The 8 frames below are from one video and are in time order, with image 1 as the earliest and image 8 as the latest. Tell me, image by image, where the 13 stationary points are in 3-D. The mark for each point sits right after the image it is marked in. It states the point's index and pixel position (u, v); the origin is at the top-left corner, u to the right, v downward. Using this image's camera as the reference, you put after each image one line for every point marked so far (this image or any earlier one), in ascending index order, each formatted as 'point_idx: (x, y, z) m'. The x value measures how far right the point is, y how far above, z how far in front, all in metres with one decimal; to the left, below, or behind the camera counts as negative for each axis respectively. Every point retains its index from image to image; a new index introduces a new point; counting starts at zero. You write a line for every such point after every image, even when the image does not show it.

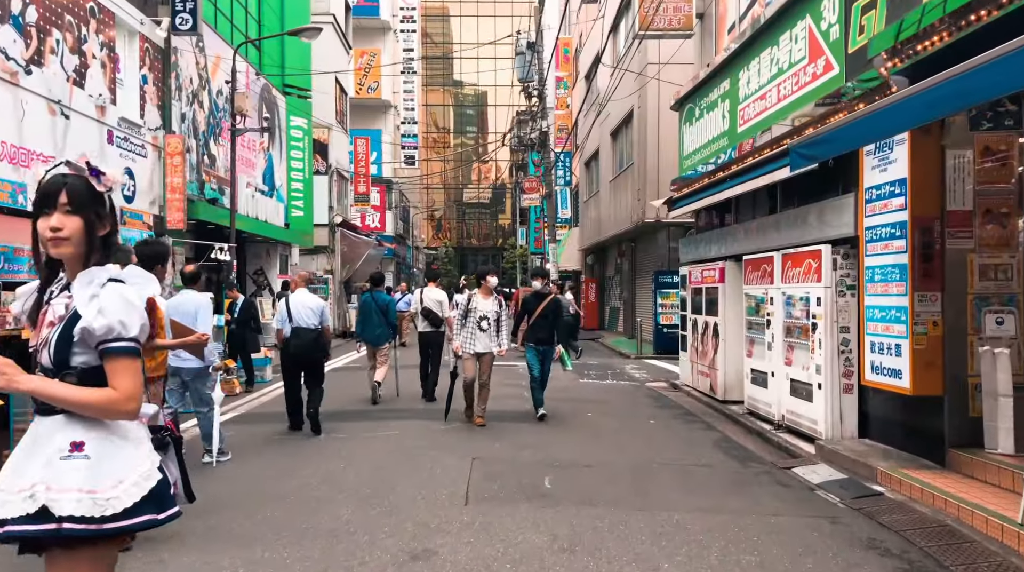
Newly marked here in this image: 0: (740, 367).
0: (+3.1, -1.1, +11.6) m
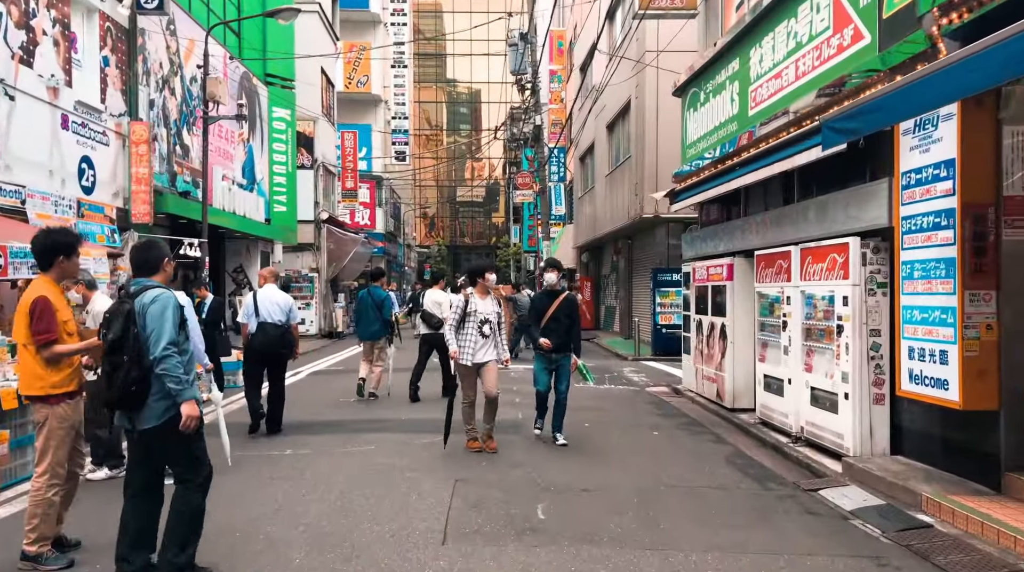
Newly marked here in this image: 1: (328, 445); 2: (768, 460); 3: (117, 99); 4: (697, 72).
0: (+3.0, -1.1, +10.7) m
1: (-1.8, -1.6, +8.3) m
2: (+2.4, -1.7, +8.1) m
3: (-6.2, +2.9, +13.2) m
4: (+2.7, +3.1, +12.2) m
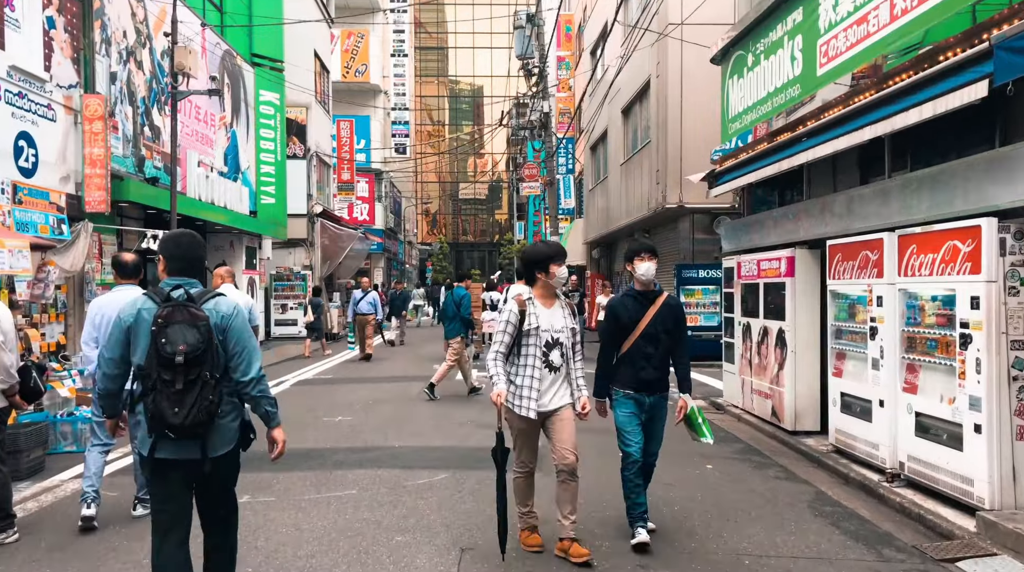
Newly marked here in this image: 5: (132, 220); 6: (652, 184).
0: (+3.2, -1.1, +8.9) m
1: (-1.7, -1.6, +6.5) m
2: (+2.6, -1.6, +6.3) m
3: (-6.1, +3.0, +11.5) m
4: (+2.8, +3.1, +10.3) m
5: (-6.8, +1.2, +15.1) m
6: (+3.2, +2.3, +18.9) m
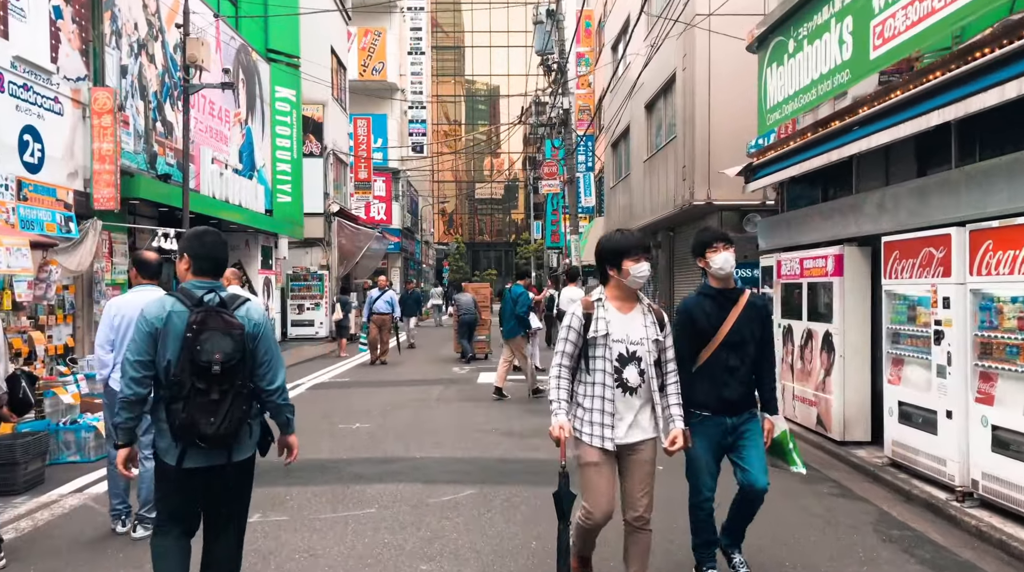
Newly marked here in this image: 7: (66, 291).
0: (+3.5, -1.1, +8.3) m
1: (-1.4, -1.6, +6.0) m
2: (+2.8, -1.6, +5.7) m
3: (-5.7, +3.0, +11.0) m
4: (+3.1, +3.1, +9.7) m
5: (-6.4, +1.2, +14.7) m
6: (+3.6, +2.3, +18.3) m
7: (-5.7, -0.1, +10.7) m
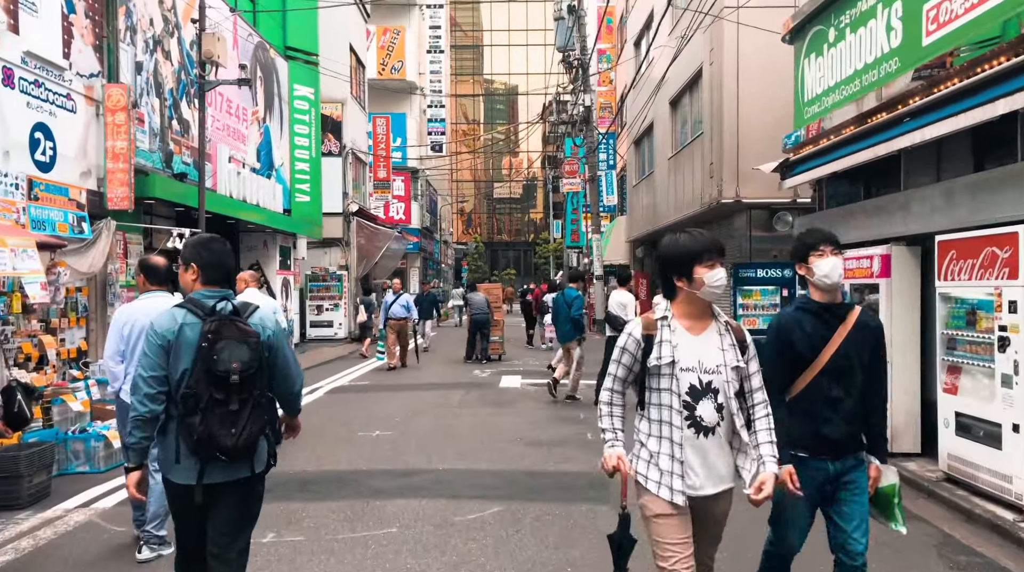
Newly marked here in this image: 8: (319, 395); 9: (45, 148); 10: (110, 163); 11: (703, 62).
0: (+3.7, -1.1, +7.8) m
1: (-1.2, -1.6, +5.7) m
2: (+3.0, -1.7, +5.2) m
3: (-5.4, +2.9, +10.7) m
4: (+3.4, +3.1, +9.3) m
5: (-6.0, +1.2, +14.4) m
6: (+4.1, +2.3, +17.9) m
7: (-5.3, -0.1, +10.4) m
8: (-2.9, -1.6, +12.5) m
9: (-5.4, +1.6, +9.7) m
10: (-5.2, +1.6, +10.9) m
11: (+4.1, +4.8, +17.9) m
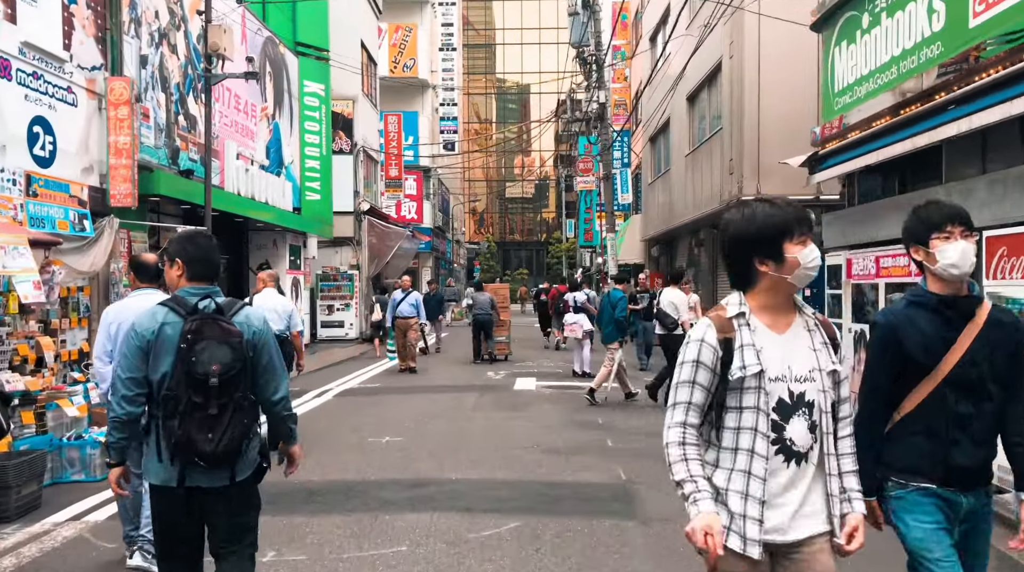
0: (+3.9, -1.1, +7.3) m
1: (-1.1, -1.6, +5.3) m
2: (+3.2, -1.7, +4.8) m
3: (-5.2, +2.9, +10.4) m
4: (+3.6, +3.1, +8.8) m
5: (-5.8, +1.2, +14.1) m
6: (+4.4, +2.3, +17.4) m
7: (-5.2, -0.1, +10.1) m
8: (-2.7, -1.6, +12.1) m
9: (-5.2, +1.6, +9.4) m
10: (-5.0, +1.6, +10.6) m
11: (+4.4, +4.8, +17.5) m
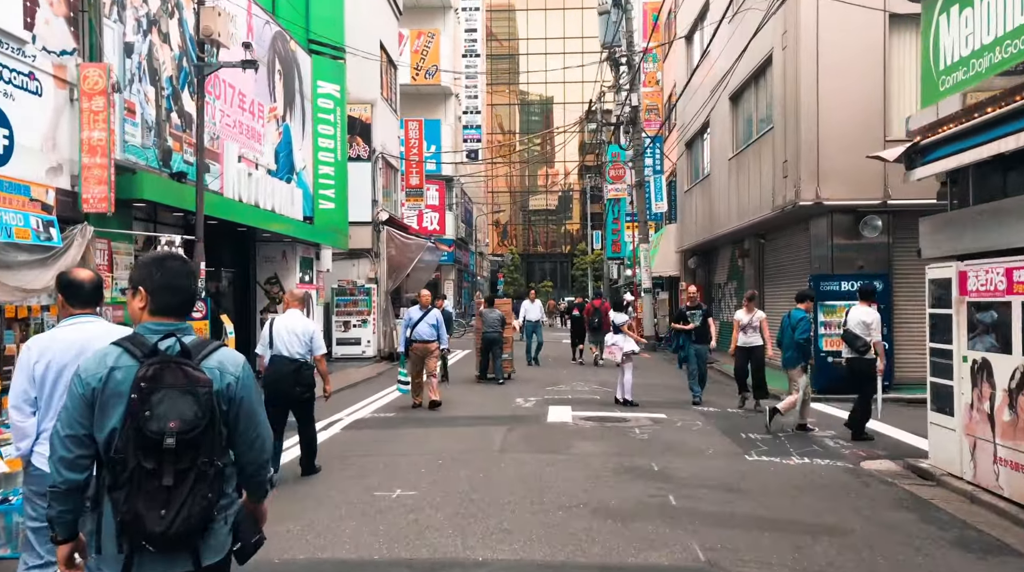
0: (+4.2, -1.2, +5.6) m
1: (-0.9, -1.7, +3.7) m
2: (+3.4, -1.8, +3.1) m
3: (-4.9, +2.7, +9.0) m
4: (+3.9, +3.0, +7.2) m
5: (-5.3, +0.9, +12.7) m
6: (+5.0, +2.0, +15.7) m
7: (-4.8, -0.3, +8.6) m
8: (-2.2, -1.8, +10.6) m
9: (-4.9, +1.4, +8.0) m
10: (-4.7, +1.4, +9.2) m
11: (+4.9, +4.5, +15.8) m
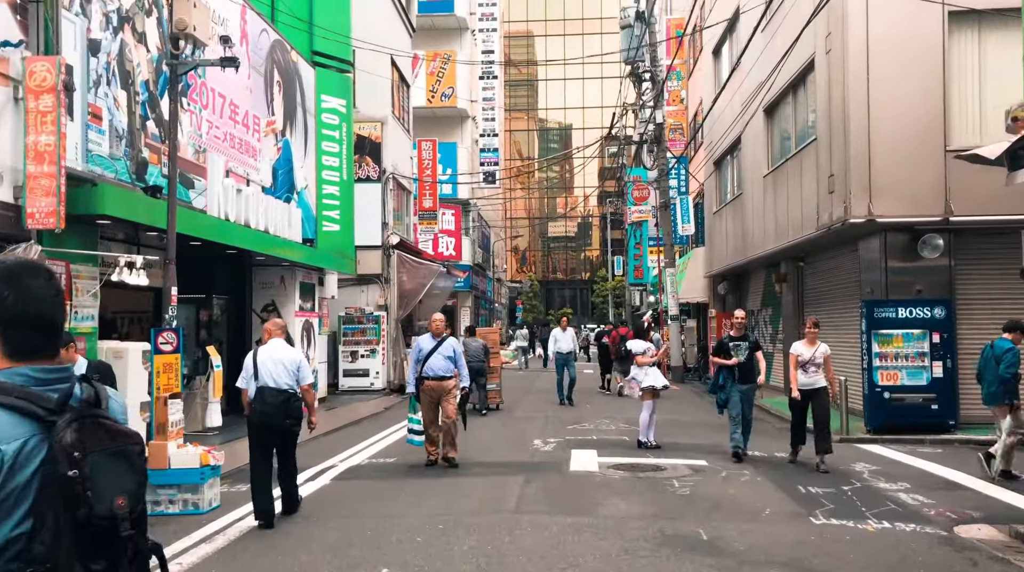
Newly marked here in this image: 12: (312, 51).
0: (+4.2, -1.3, +4.0) m
1: (-0.8, -1.8, +2.2) m
2: (+3.4, -1.8, +1.5) m
3: (-4.7, +2.5, +7.8) m
4: (+4.0, +2.8, +5.7) m
5: (-5.1, +0.5, +11.4) m
6: (+5.3, +1.6, +14.2) m
7: (-4.7, -0.5, +7.3) m
8: (-2.0, -2.1, +9.1) m
9: (-4.8, +1.2, +6.7) m
10: (-4.5, +1.1, +7.9) m
11: (+5.2, +4.0, +14.4) m
12: (-4.3, +5.1, +18.3) m
